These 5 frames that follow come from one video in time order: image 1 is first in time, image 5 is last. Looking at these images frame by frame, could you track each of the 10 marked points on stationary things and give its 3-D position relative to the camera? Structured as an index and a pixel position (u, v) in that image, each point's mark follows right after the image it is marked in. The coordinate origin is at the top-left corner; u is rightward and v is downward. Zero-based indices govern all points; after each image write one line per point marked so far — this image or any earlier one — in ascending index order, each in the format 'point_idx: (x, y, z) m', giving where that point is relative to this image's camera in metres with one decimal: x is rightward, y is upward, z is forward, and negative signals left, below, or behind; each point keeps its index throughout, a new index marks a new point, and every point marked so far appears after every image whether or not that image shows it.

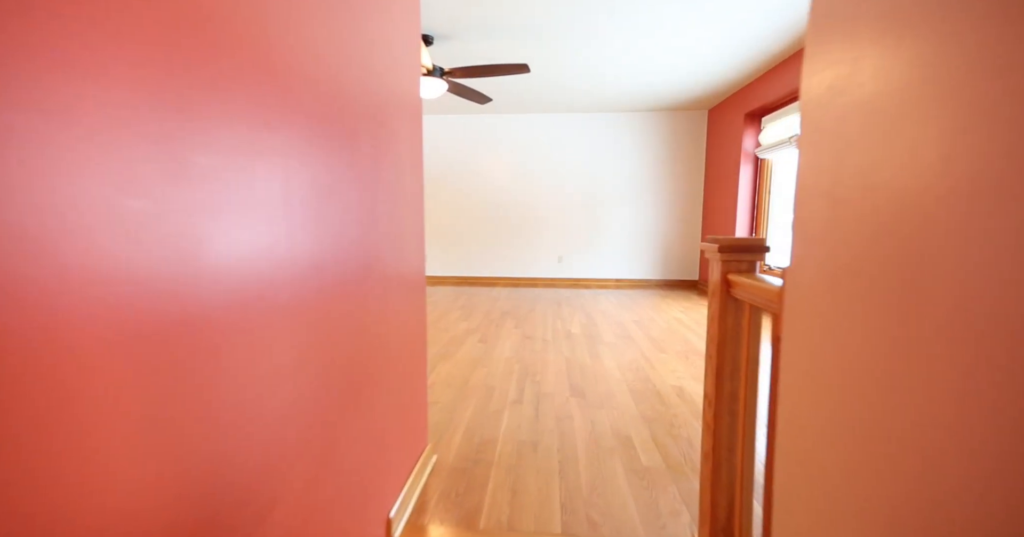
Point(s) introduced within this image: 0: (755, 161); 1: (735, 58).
0: (+2.6, +1.1, +4.2) m
1: (+2.0, +1.9, +3.6) m
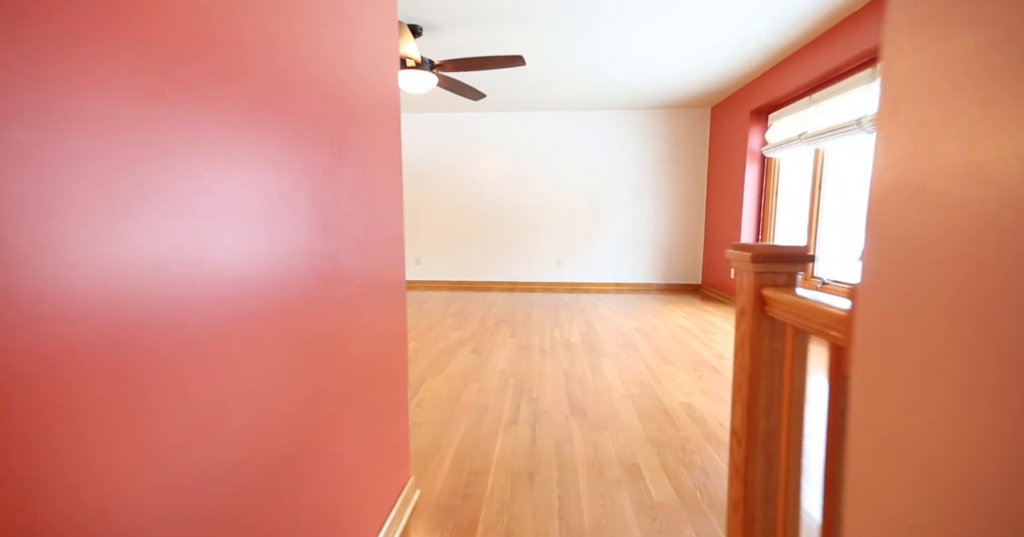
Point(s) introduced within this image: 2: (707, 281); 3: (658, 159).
0: (+2.6, +1.1, +4.1) m
1: (+2.0, +1.9, +3.4) m
2: (+2.5, -0.2, +5.1) m
3: (+1.9, +1.4, +5.1) m
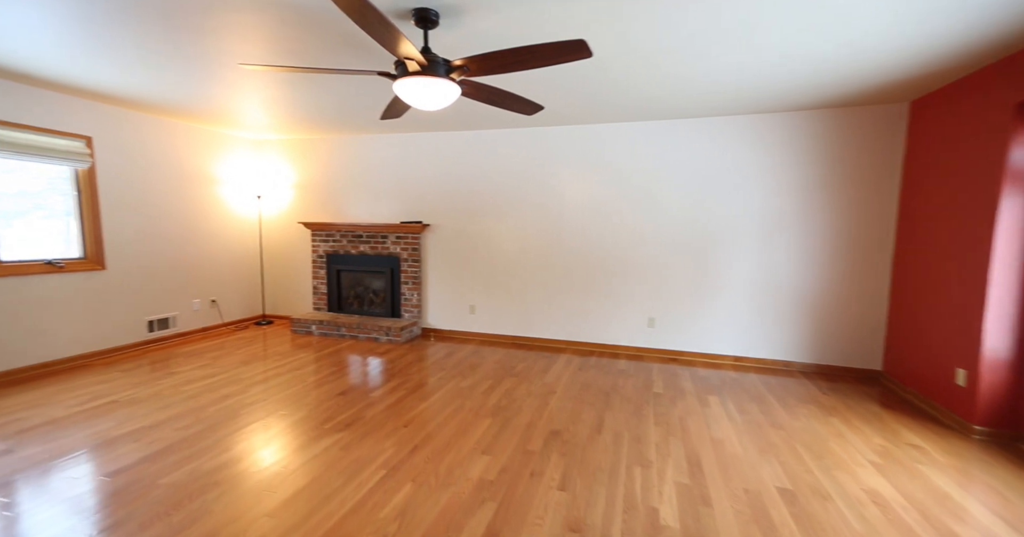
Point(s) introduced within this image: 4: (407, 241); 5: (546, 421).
0: (+3.0, +0.5, +2.3) m
1: (+2.4, +1.3, +1.9) m
2: (+3.2, -0.8, +3.3) m
3: (+2.6, +0.8, +3.5) m
4: (-1.2, +0.3, +4.5) m
5: (+0.2, -1.0, +2.6) m
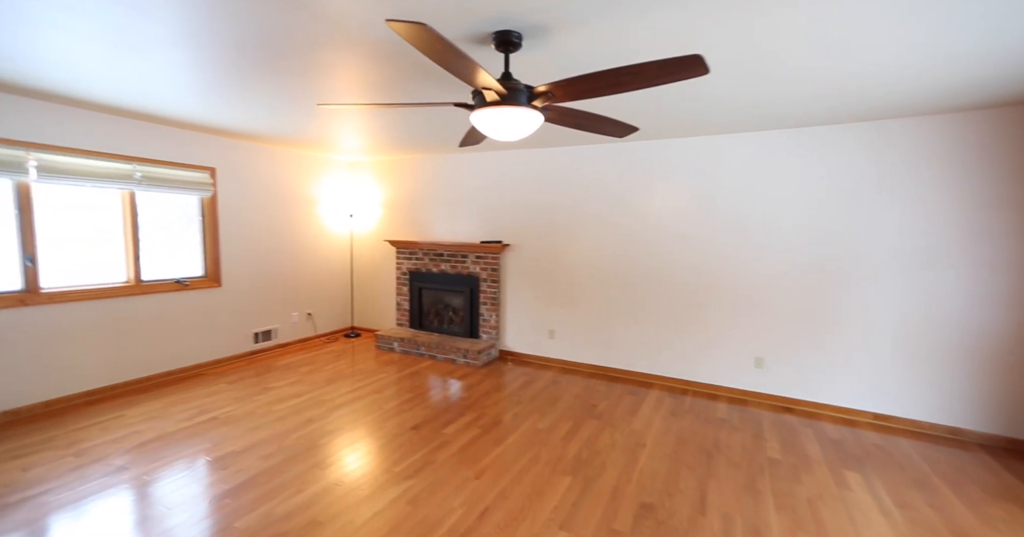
0: (+3.4, +0.2, +1.4) m
1: (+2.7, +1.0, +1.1) m
2: (+3.7, -1.1, +2.3) m
3: (+3.3, +0.5, +2.6) m
4: (-0.3, +0.1, +4.4) m
5: (+0.7, -1.2, +2.2) m
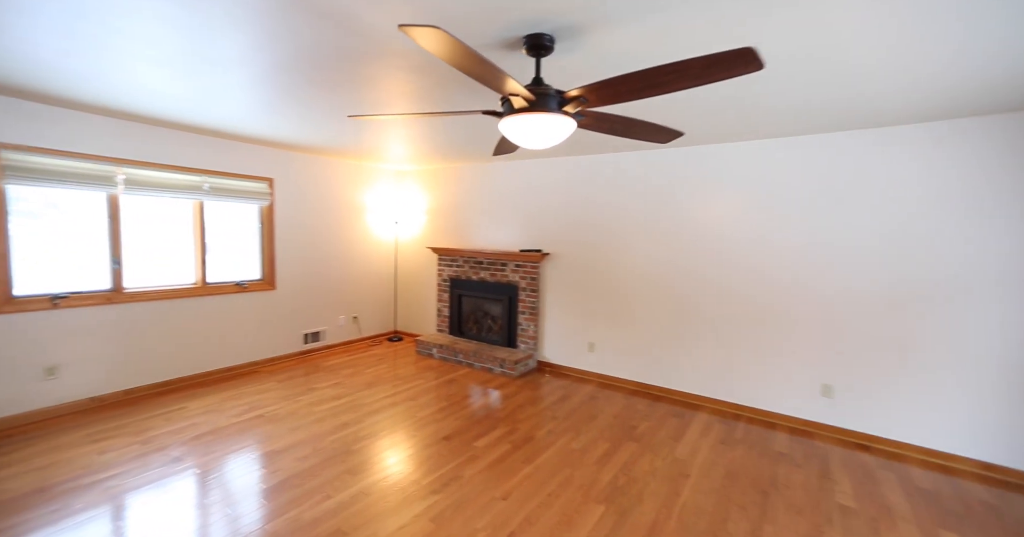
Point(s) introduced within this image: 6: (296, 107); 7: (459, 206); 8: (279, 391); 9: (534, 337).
0: (+3.5, +0.1, +0.9) m
1: (+2.7, +0.9, +0.7) m
2: (+3.9, -1.3, +1.8) m
3: (+3.5, +0.3, +2.1) m
4: (+0.1, 0.0, +4.3) m
5: (+0.8, -1.3, +2.0) m
6: (-1.6, +1.2, +2.9) m
7: (-0.7, +0.8, +4.9) m
8: (-2.1, -1.1, +3.5) m
9: (+0.3, -0.8, +4.3) m
